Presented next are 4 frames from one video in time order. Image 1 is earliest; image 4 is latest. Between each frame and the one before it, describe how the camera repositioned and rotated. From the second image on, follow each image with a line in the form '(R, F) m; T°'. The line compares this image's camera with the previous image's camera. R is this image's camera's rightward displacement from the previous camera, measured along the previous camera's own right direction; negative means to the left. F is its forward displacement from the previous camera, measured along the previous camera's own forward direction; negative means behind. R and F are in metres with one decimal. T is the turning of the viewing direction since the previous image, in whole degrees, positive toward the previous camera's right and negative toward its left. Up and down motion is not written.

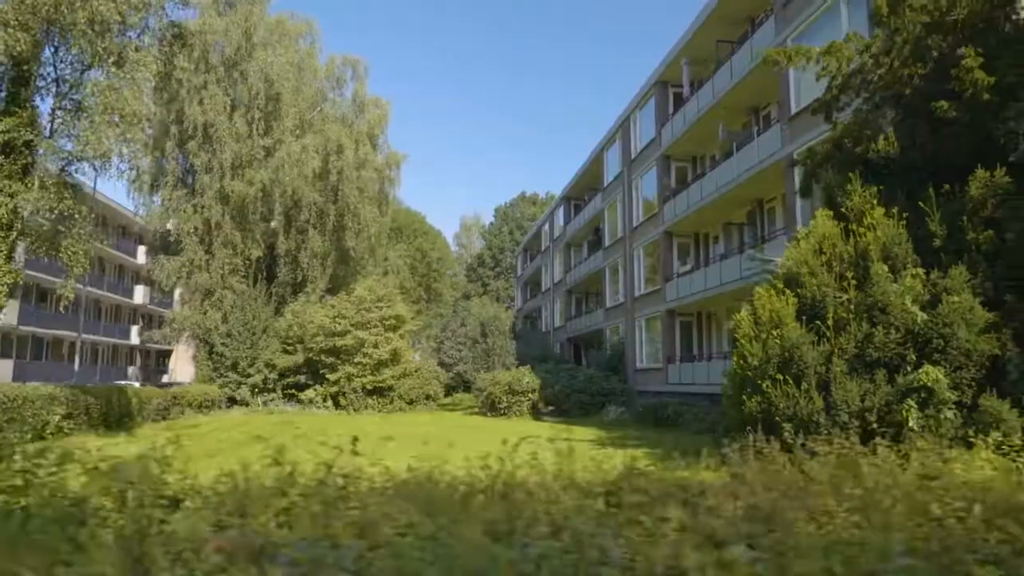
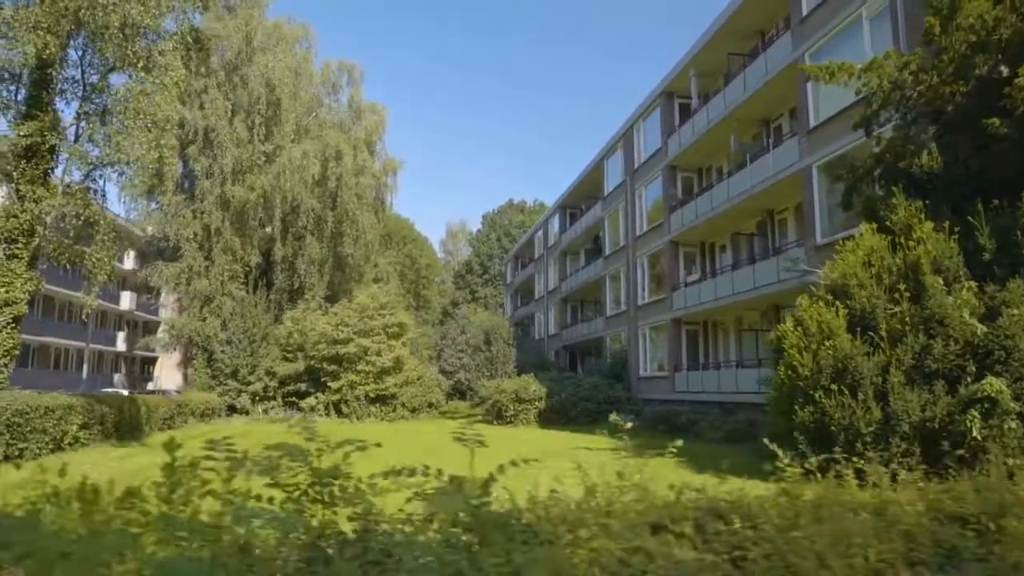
(-1.2, 0.0) m; +2°
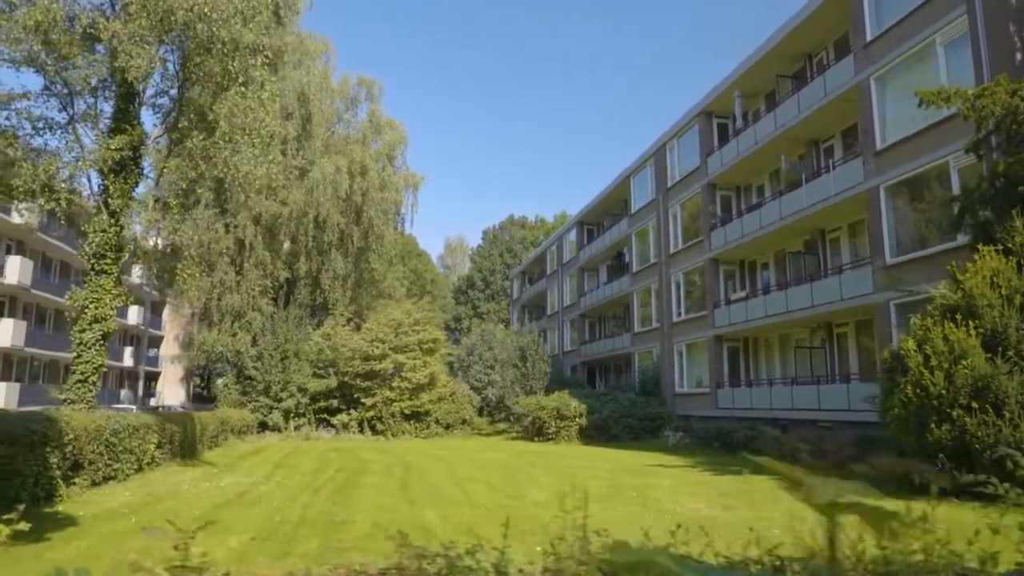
(-2.5, 0.0) m; +2°
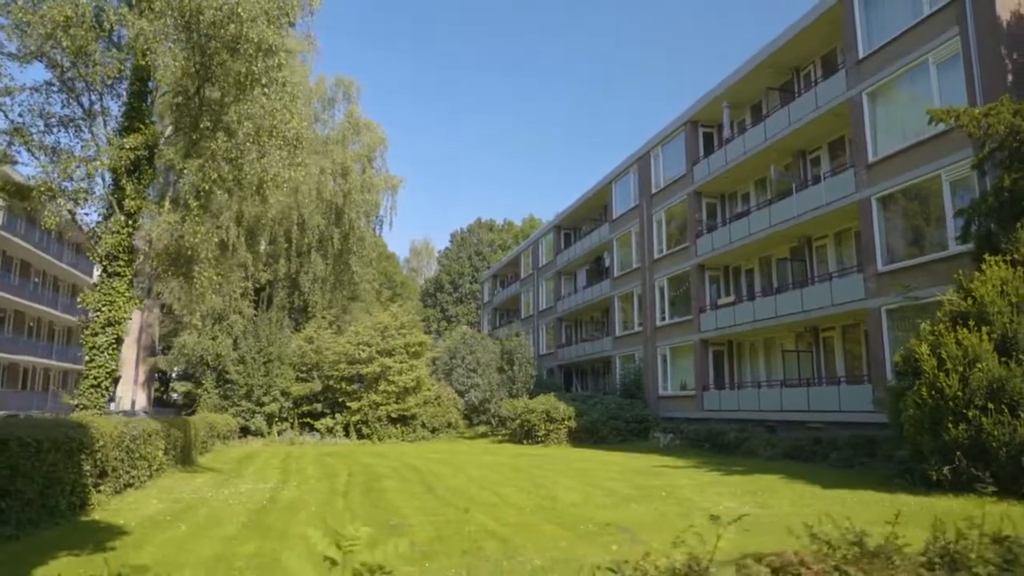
(-1.4, -0.2) m; +4°
